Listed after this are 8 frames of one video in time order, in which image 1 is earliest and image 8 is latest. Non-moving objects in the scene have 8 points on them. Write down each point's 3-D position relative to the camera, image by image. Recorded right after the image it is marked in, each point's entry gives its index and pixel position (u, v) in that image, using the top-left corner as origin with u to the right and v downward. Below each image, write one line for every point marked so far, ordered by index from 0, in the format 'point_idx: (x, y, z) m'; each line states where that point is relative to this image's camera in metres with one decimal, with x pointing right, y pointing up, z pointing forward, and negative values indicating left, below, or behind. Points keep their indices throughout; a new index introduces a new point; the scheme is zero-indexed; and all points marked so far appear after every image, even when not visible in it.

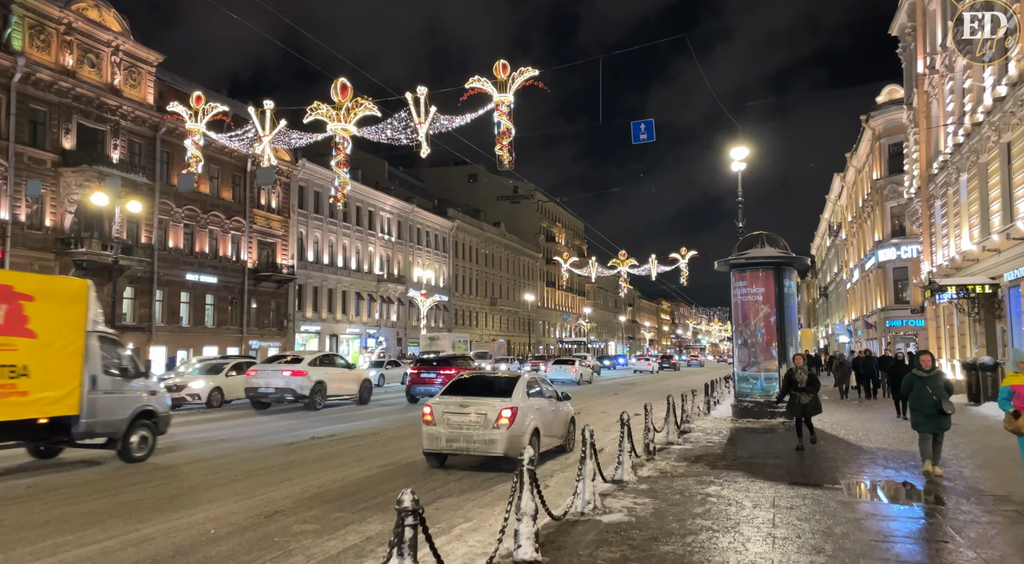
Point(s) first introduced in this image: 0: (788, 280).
0: (+6.4, +0.1, +17.8) m
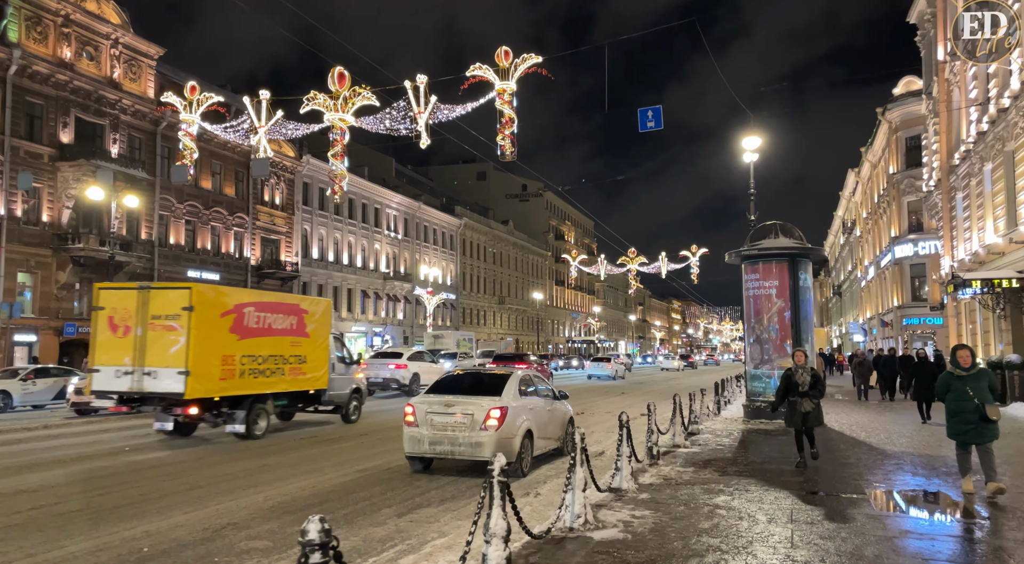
0: (+6.4, +0.2, +16.8) m
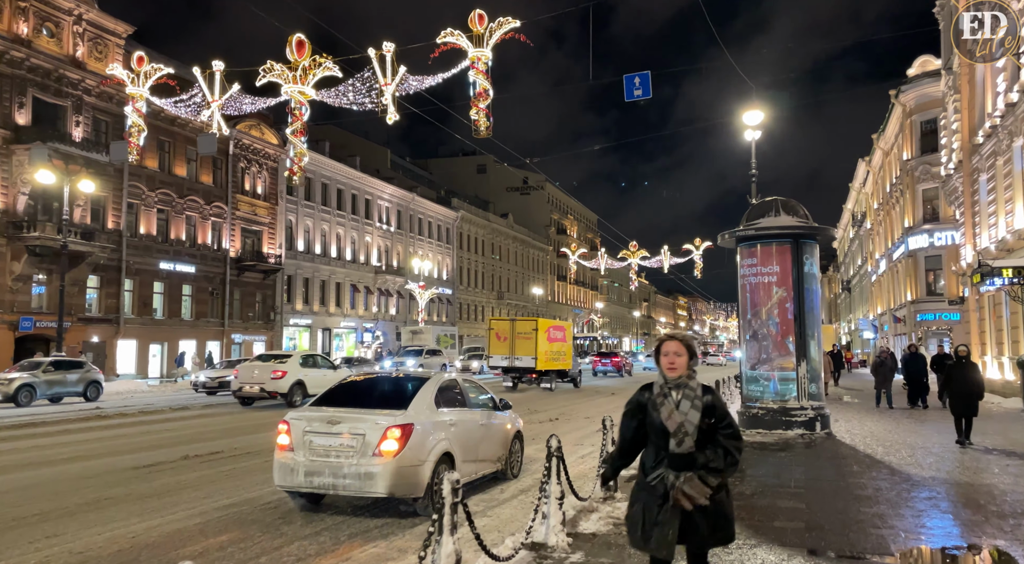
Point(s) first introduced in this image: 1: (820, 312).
0: (+5.6, +0.5, +14.4) m
1: (+5.8, -0.6, +14.5) m
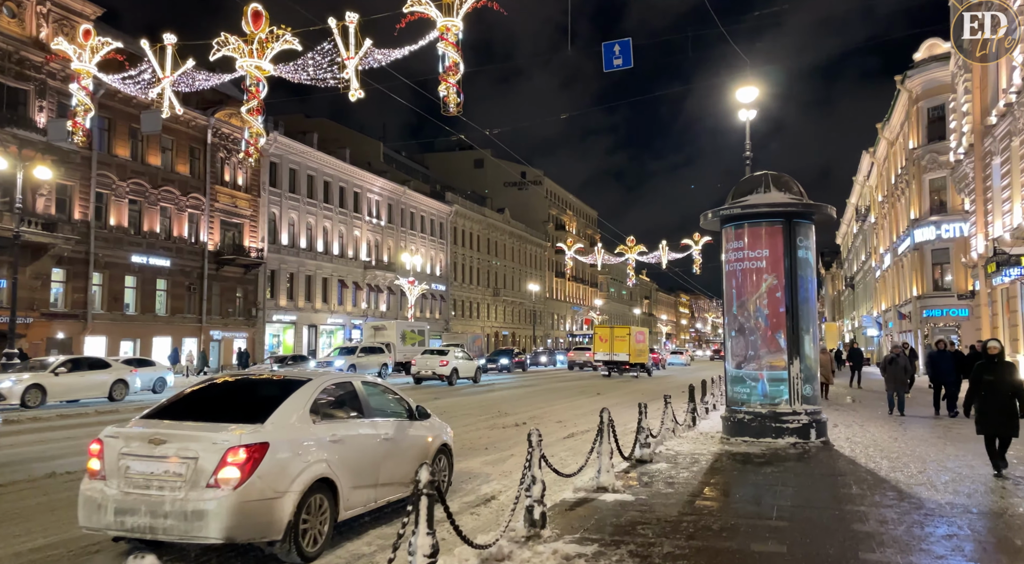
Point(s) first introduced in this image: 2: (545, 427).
0: (+4.8, +0.7, +12.6) m
1: (+5.1, -0.3, +12.7) m
2: (+0.7, -3.0, +15.5) m
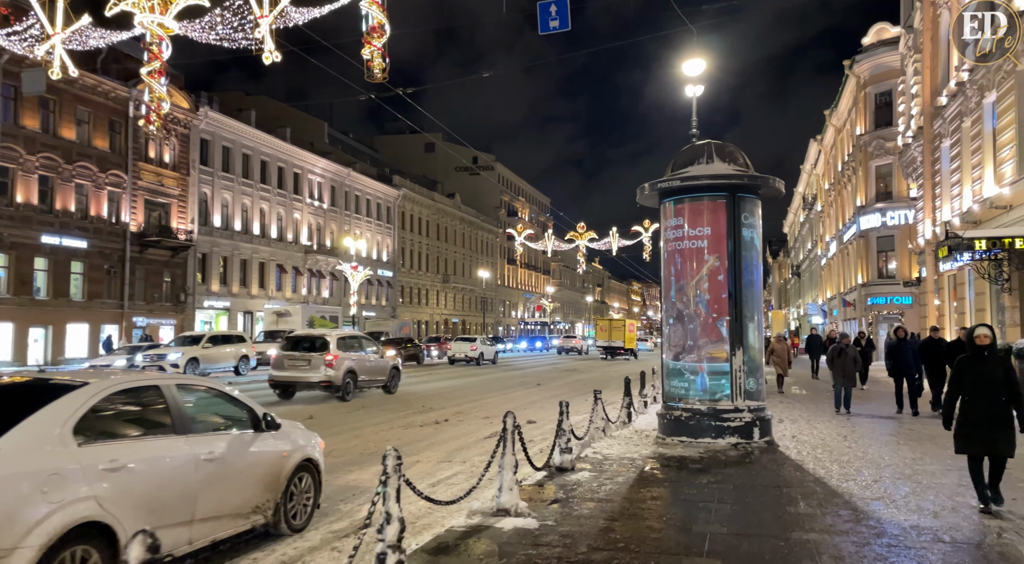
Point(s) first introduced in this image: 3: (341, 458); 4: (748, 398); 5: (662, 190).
0: (+3.5, +1.0, +11.3) m
1: (+3.7, -0.1, +11.5) m
2: (-0.8, -2.6, +14.1) m
3: (-2.2, -2.3, +10.0) m
4: (+3.4, -1.7, +11.1) m
5: (+2.3, +1.4, +11.6) m
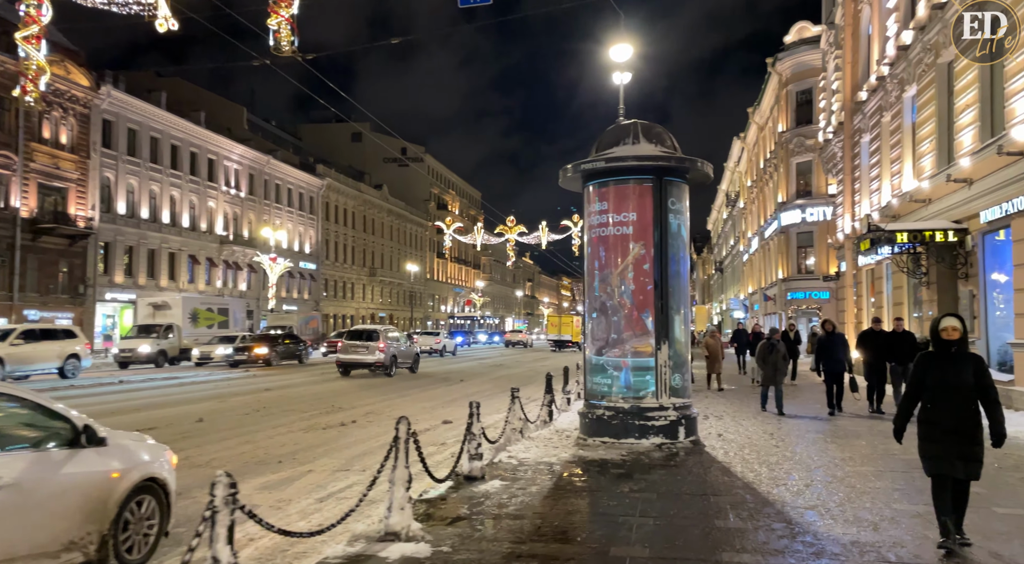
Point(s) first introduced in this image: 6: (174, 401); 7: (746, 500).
0: (+2.3, +1.1, +10.6) m
1: (+2.5, +0.1, +10.8) m
2: (-2.3, -2.4, +13.0) m
3: (-3.3, -2.1, +8.8) m
4: (+2.2, -1.6, +10.4) m
5: (+1.0, +1.6, +10.8) m
6: (-6.7, -2.3, +15.1) m
7: (+2.1, -2.0, +7.0) m
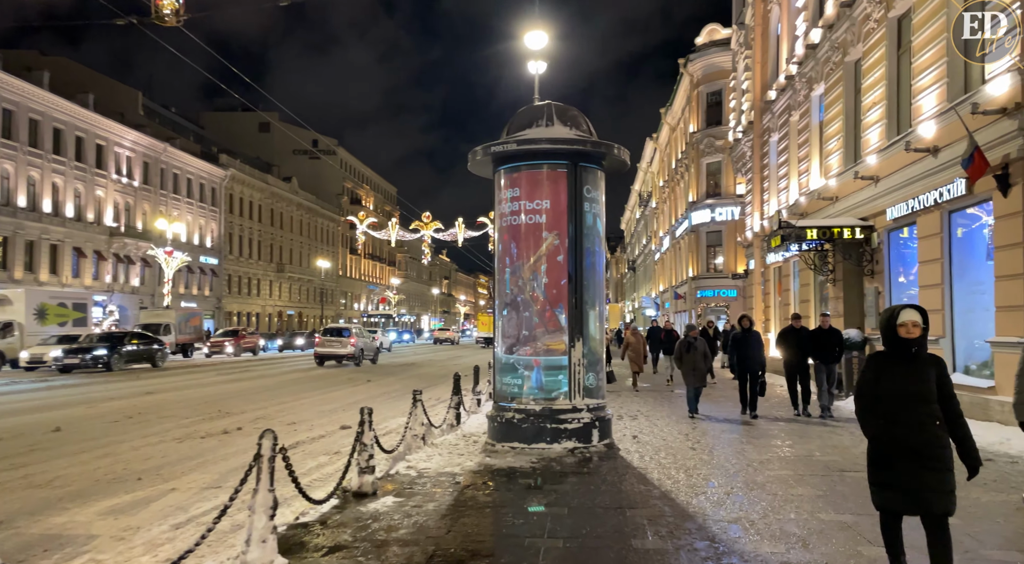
0: (+1.0, +1.2, +9.9) m
1: (+1.2, +0.1, +10.1) m
2: (-3.8, -2.3, +11.8) m
3: (-4.4, -2.0, +7.5) m
4: (+1.0, -1.5, +9.7) m
5: (-0.2, +1.7, +10.0) m
6: (-8.4, -2.2, +13.4) m
7: (+1.3, -1.9, +6.4) m
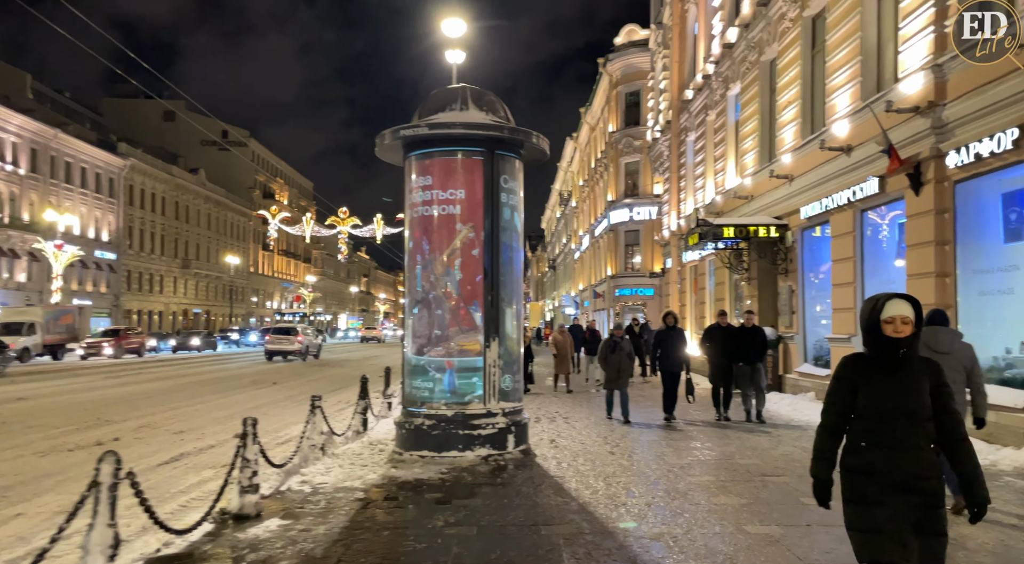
0: (-0.1, +1.2, +9.3) m
1: (+0.1, +0.2, +9.5) m
2: (-5.1, -2.2, +10.7) m
3: (-5.2, -2.0, +6.3) m
4: (-0.1, -1.4, +9.1) m
5: (-1.3, +1.7, +9.3) m
6: (-9.9, -2.1, +11.8) m
7: (+0.5, -1.9, +5.8) m
